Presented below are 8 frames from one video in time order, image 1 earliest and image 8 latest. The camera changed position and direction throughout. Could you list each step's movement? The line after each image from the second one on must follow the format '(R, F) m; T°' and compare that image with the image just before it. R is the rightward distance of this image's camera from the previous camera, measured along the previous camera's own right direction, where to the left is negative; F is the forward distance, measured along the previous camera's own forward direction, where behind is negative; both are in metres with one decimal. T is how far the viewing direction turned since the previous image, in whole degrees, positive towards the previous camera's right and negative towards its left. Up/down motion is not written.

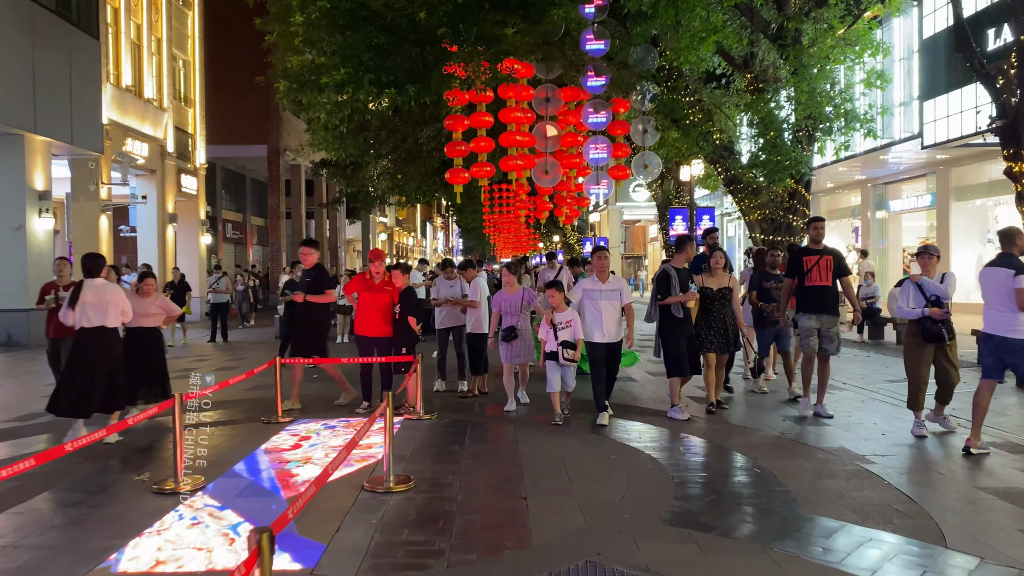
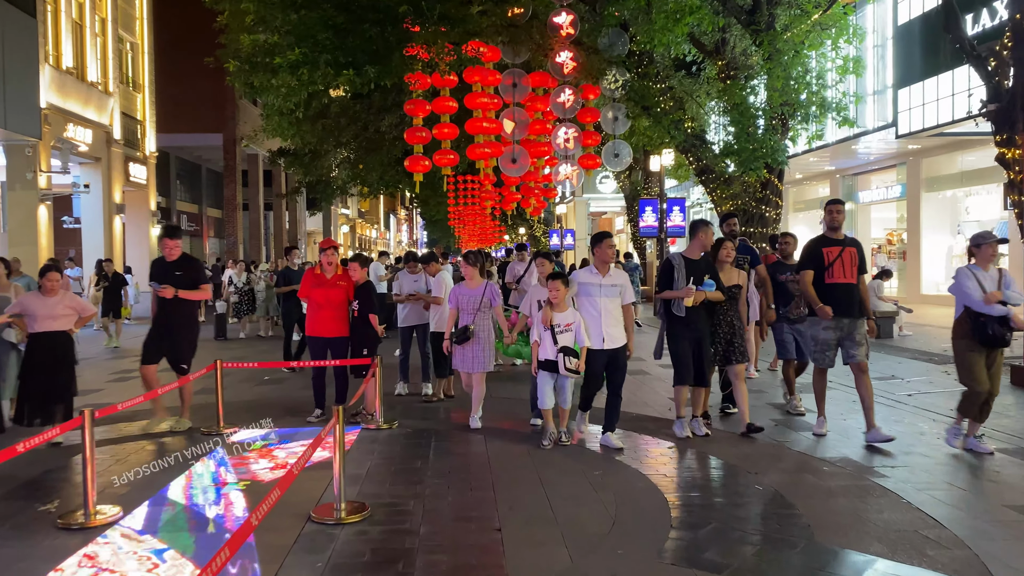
(0.0, +0.8) m; +2°
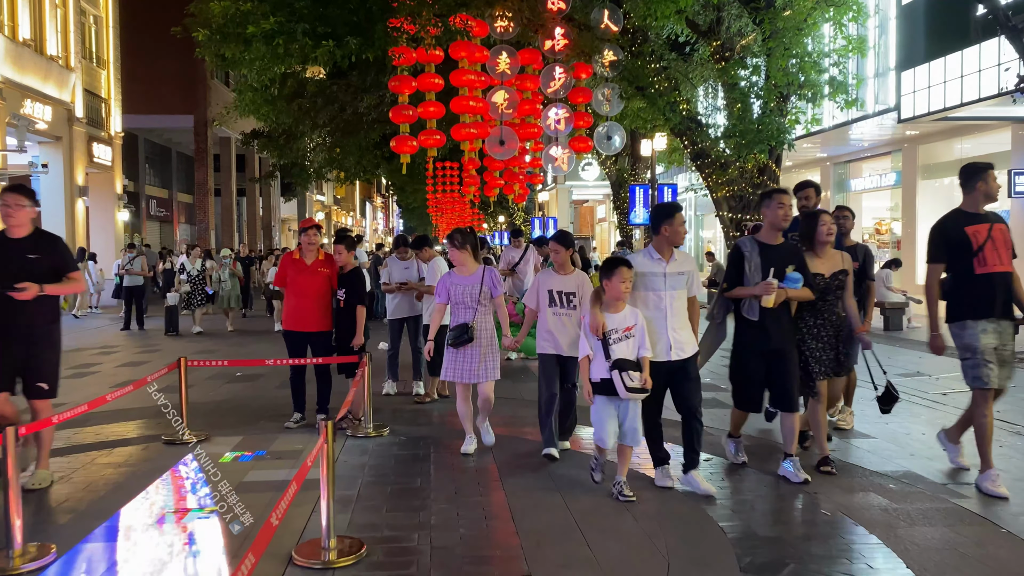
(-0.3, +1.0) m; +2°
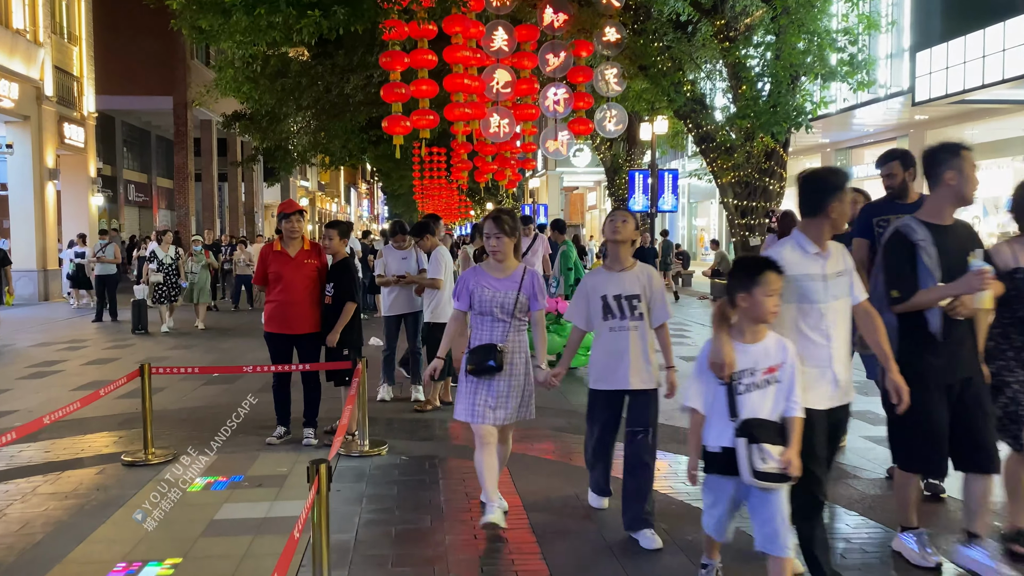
(-0.2, +1.0) m; +1°
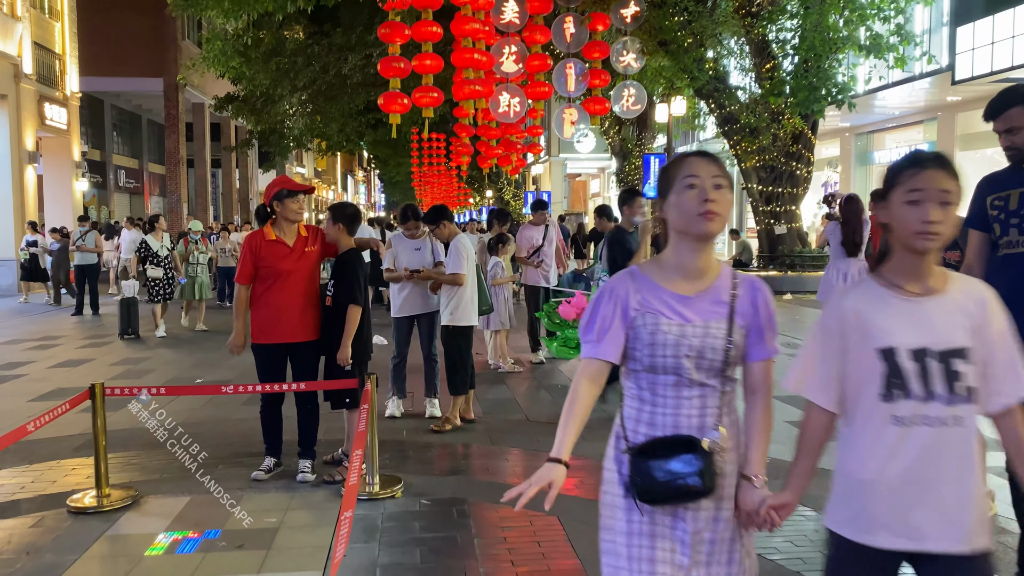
(-0.3, +1.2) m; 0°
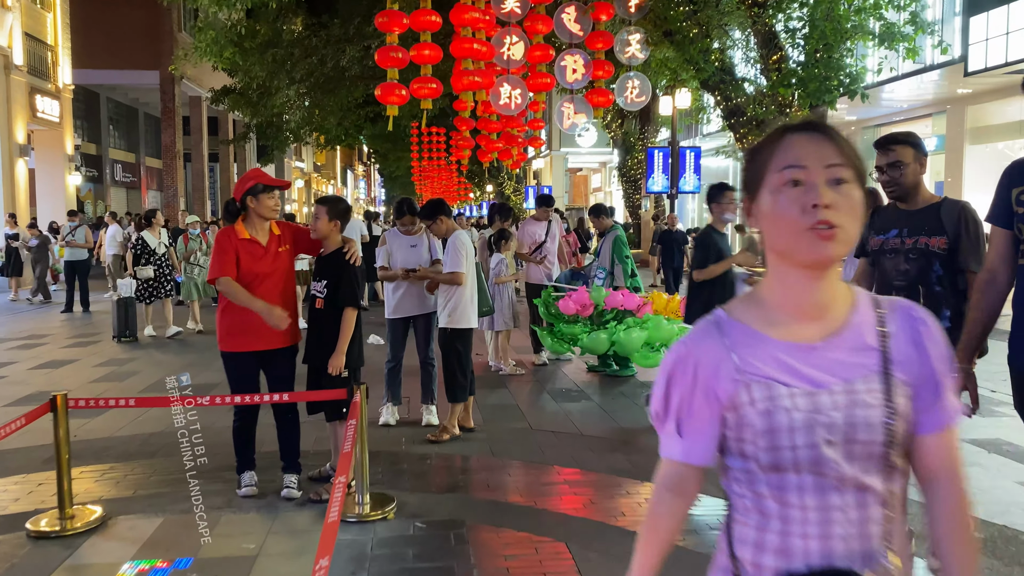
(0.0, +0.4) m; 0°
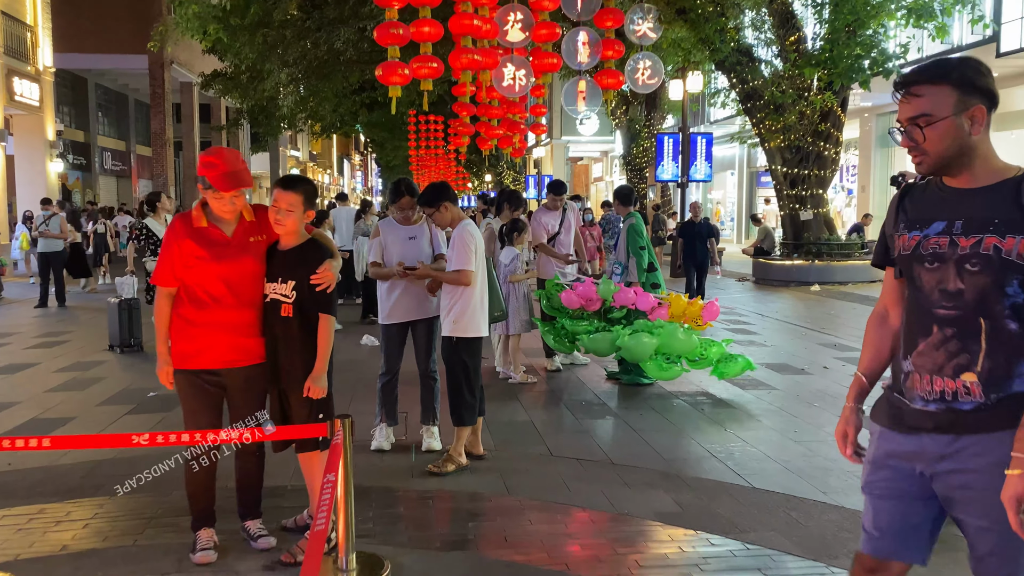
(-0.1, +1.0) m; 0°
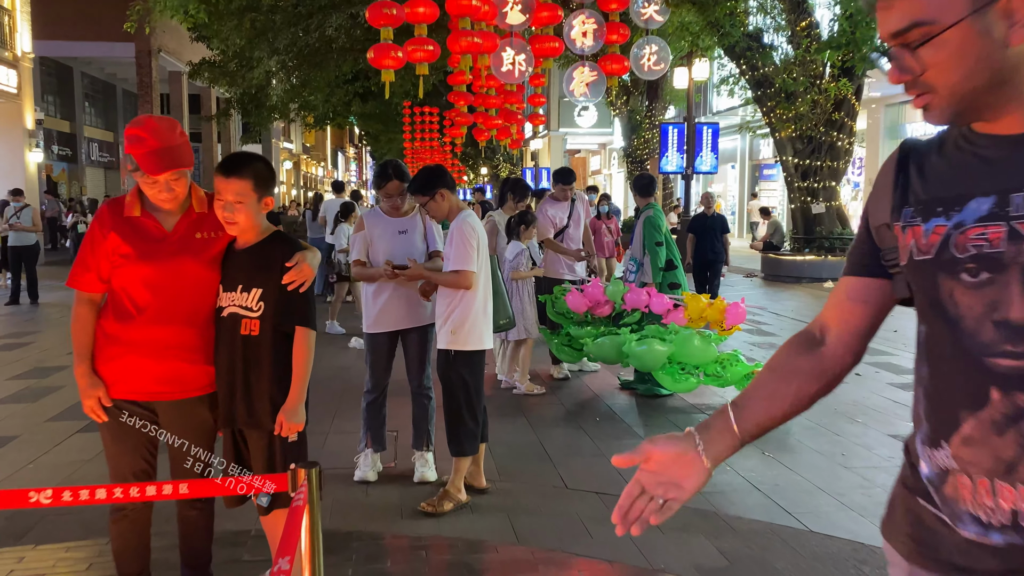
(-0.1, +0.8) m; 0°
